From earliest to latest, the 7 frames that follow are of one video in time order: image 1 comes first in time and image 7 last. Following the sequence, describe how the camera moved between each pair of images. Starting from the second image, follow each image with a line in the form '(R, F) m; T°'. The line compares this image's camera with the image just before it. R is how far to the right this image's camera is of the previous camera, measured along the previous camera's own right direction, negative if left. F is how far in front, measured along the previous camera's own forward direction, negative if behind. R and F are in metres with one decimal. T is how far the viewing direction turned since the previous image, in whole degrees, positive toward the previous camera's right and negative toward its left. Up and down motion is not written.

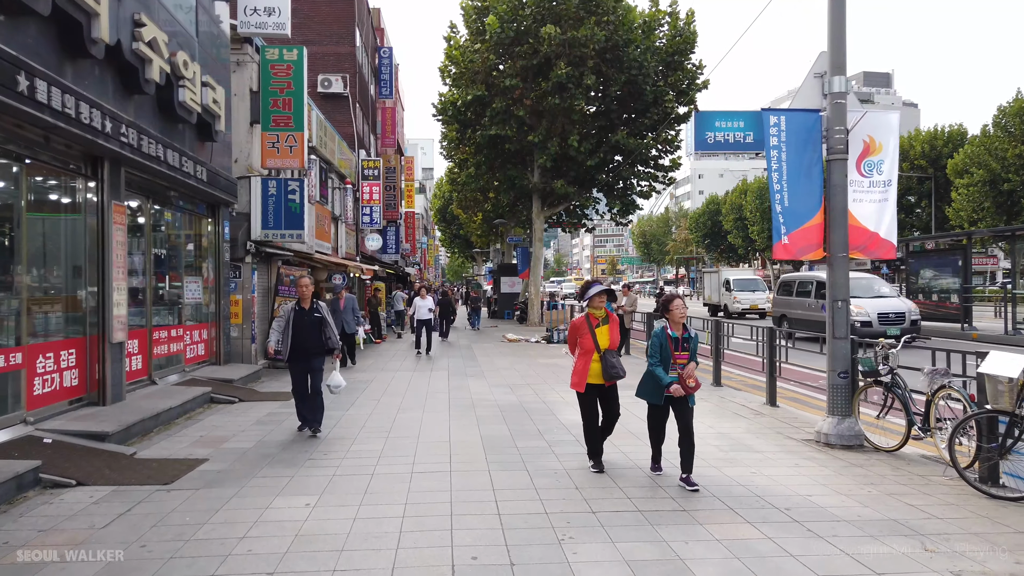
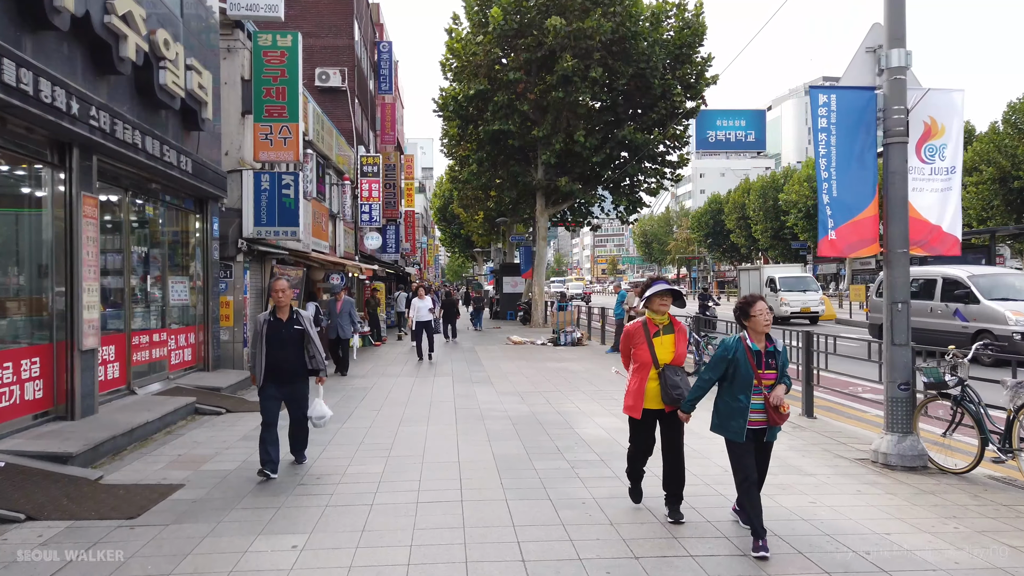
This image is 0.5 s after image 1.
(-0.1, +0.8) m; 0°
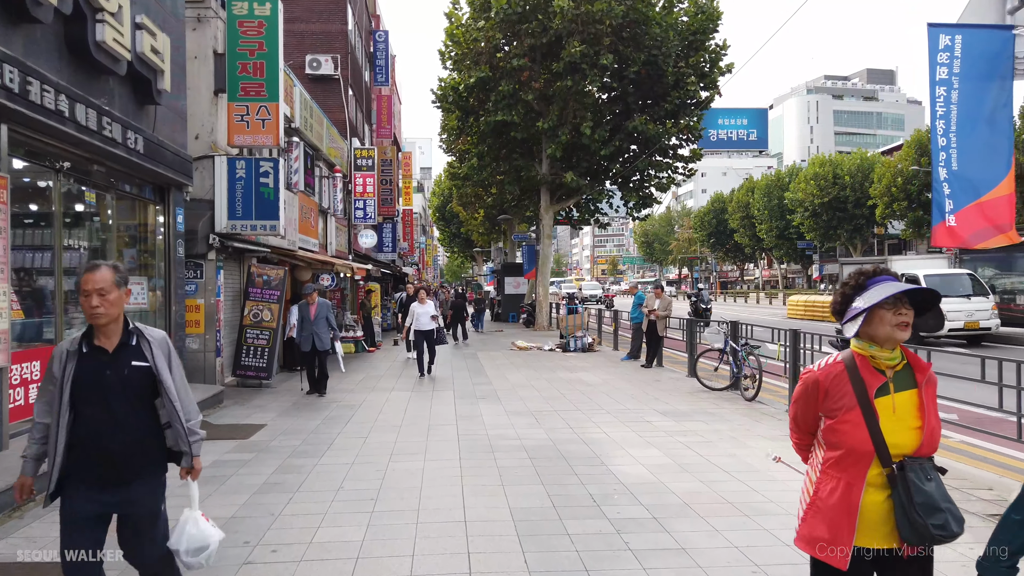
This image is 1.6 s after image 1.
(-0.2, +1.5) m; 0°
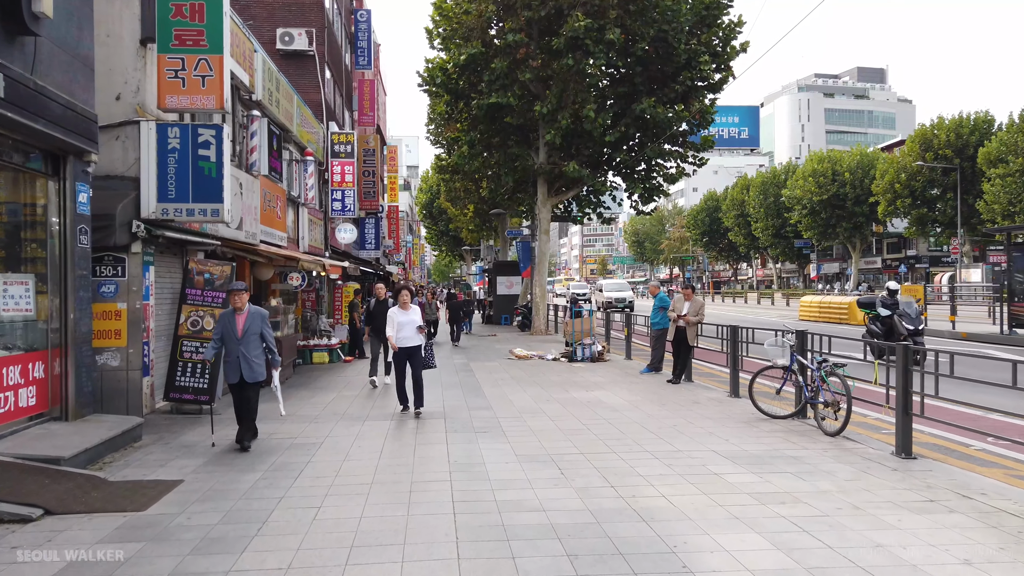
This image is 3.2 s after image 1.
(-0.2, +2.3) m; +1°
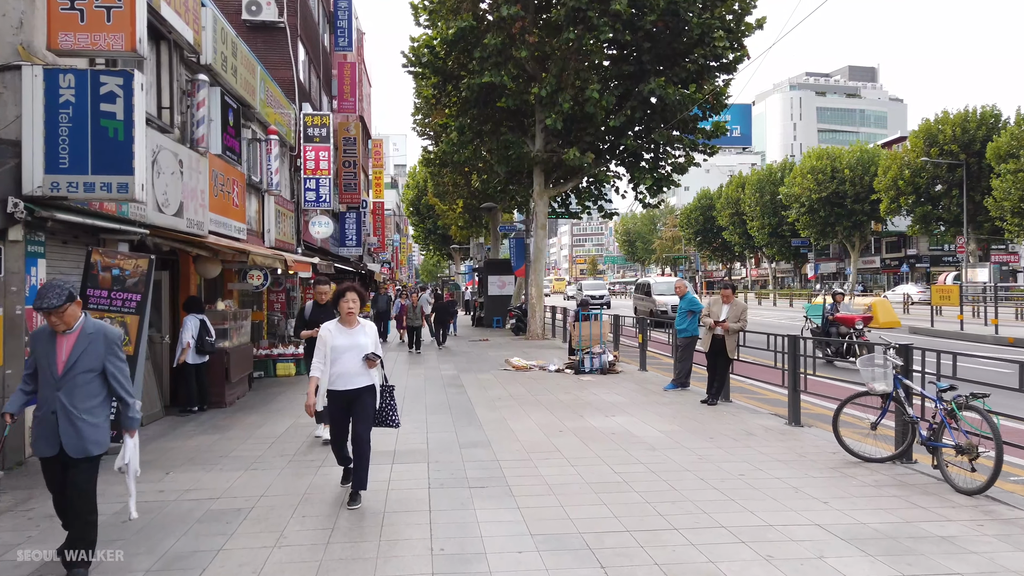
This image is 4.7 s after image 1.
(-0.2, +2.2) m; +1°
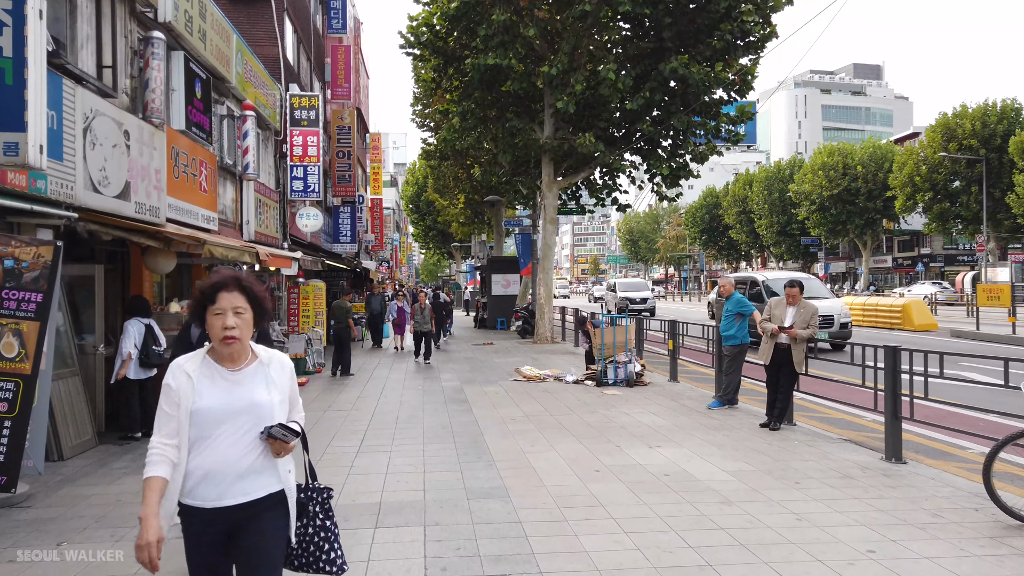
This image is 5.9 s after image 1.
(-0.2, +1.8) m; 0°
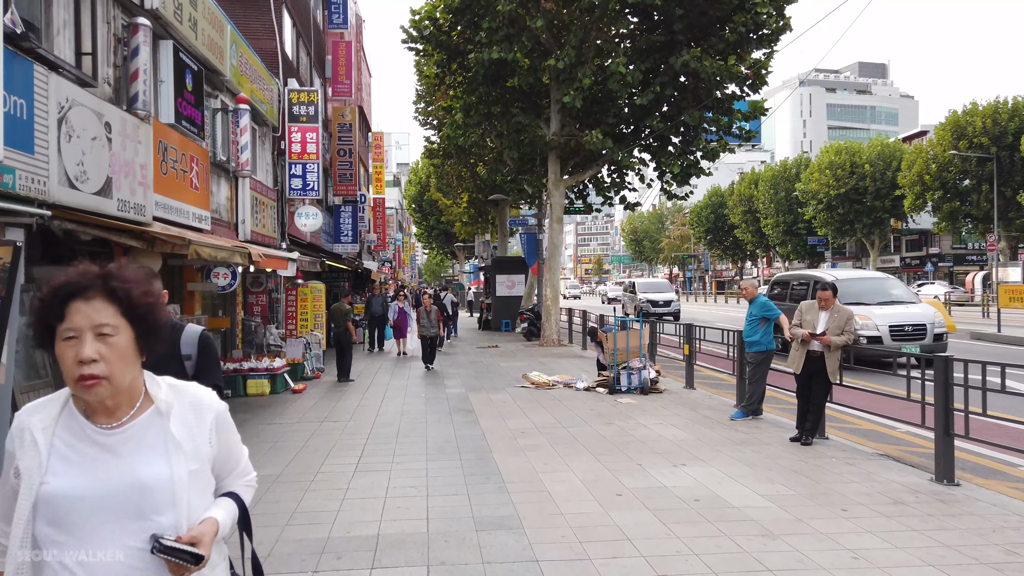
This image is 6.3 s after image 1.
(-0.1, +0.6) m; 0°
